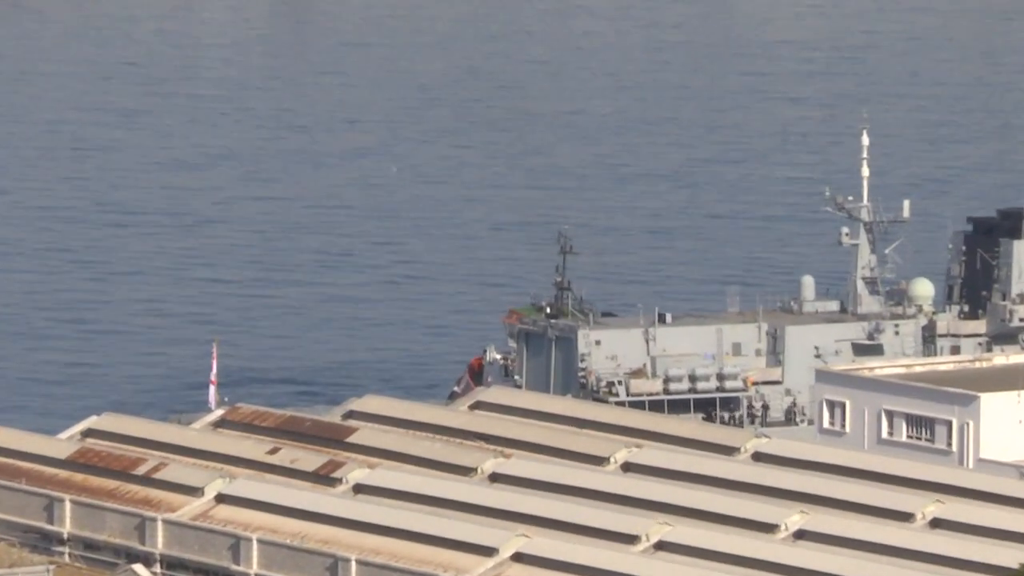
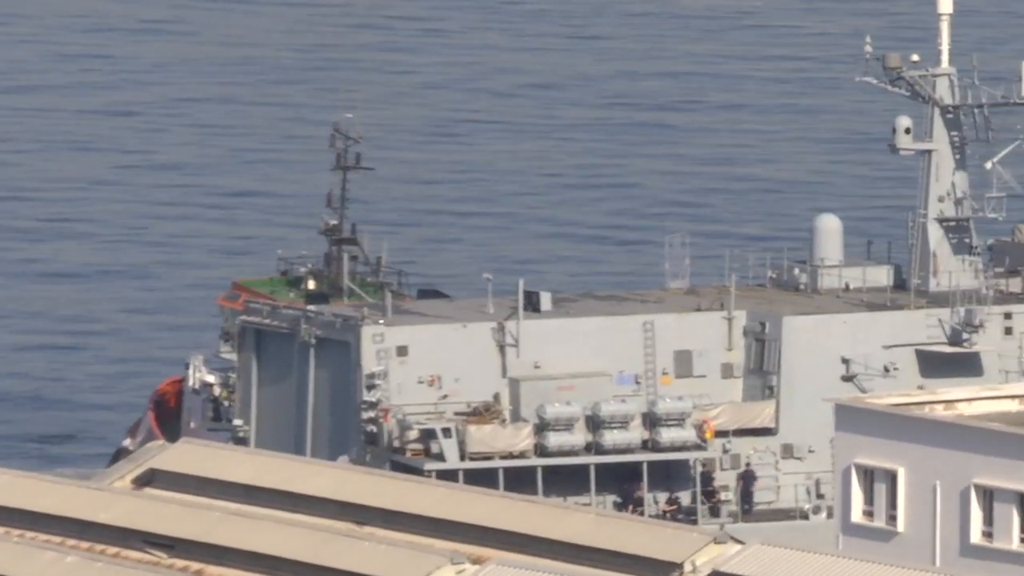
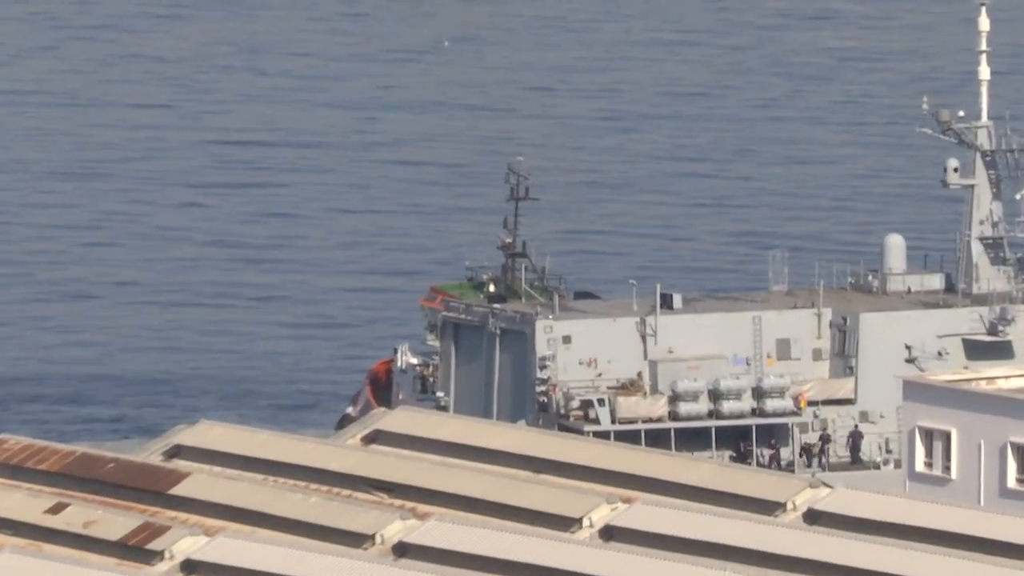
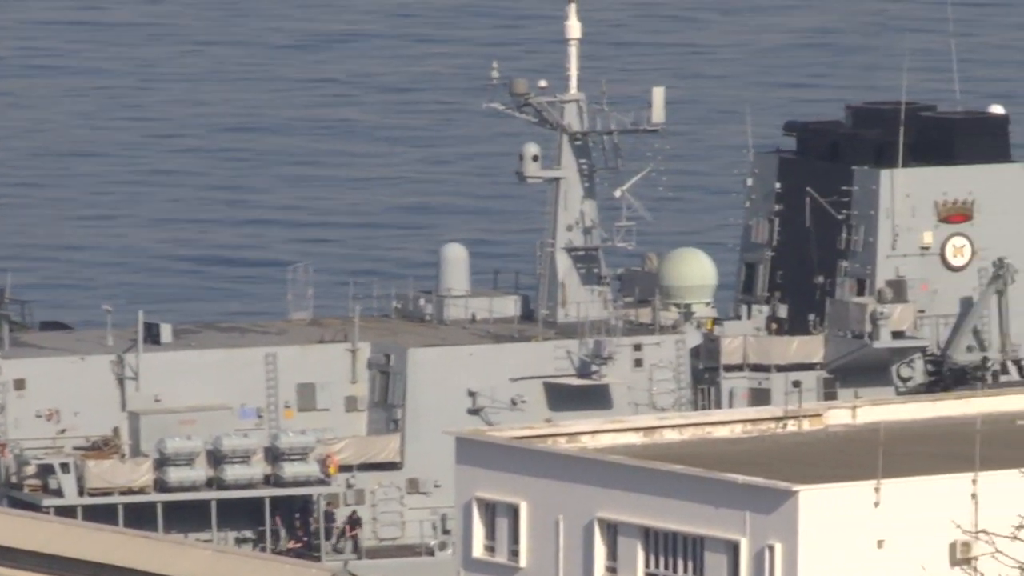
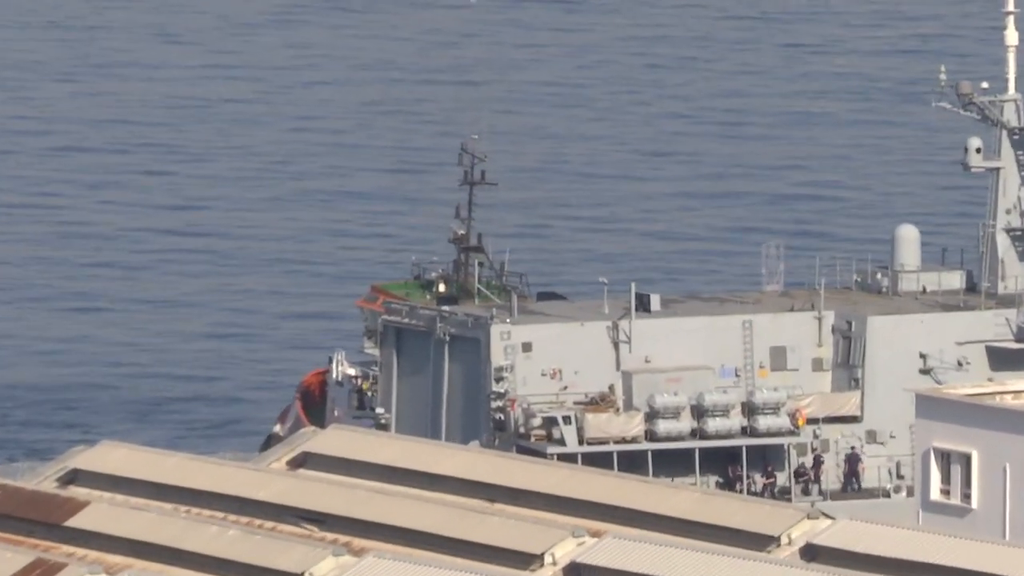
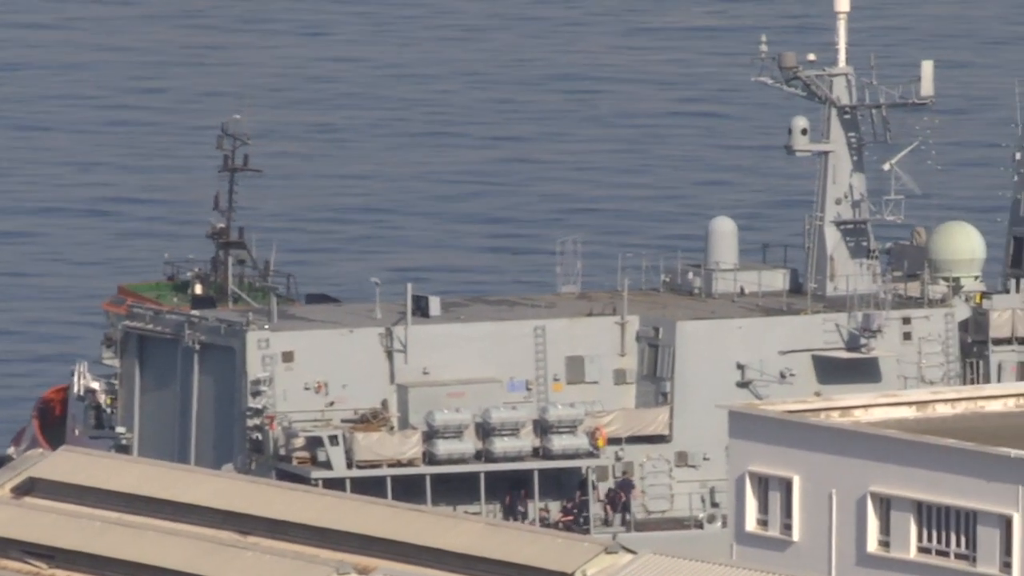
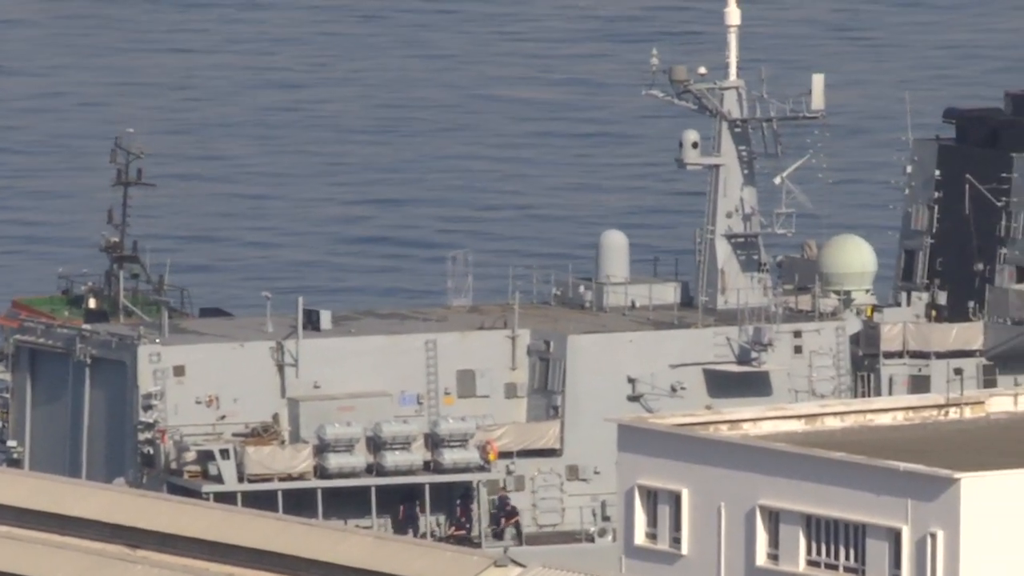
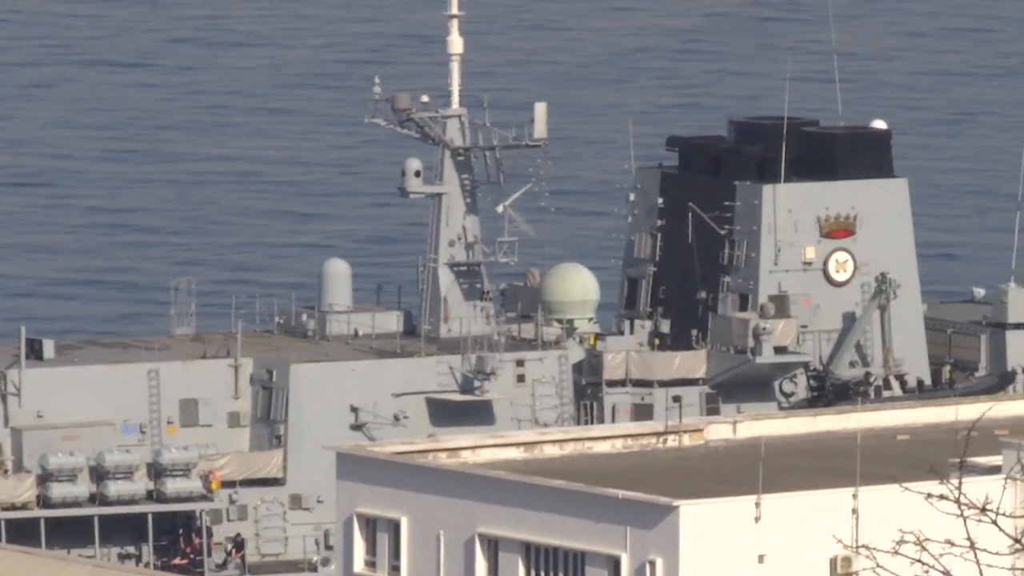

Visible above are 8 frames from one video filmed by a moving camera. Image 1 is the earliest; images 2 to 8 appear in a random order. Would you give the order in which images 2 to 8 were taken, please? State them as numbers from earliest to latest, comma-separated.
3, 5, 2, 6, 7, 4, 8
